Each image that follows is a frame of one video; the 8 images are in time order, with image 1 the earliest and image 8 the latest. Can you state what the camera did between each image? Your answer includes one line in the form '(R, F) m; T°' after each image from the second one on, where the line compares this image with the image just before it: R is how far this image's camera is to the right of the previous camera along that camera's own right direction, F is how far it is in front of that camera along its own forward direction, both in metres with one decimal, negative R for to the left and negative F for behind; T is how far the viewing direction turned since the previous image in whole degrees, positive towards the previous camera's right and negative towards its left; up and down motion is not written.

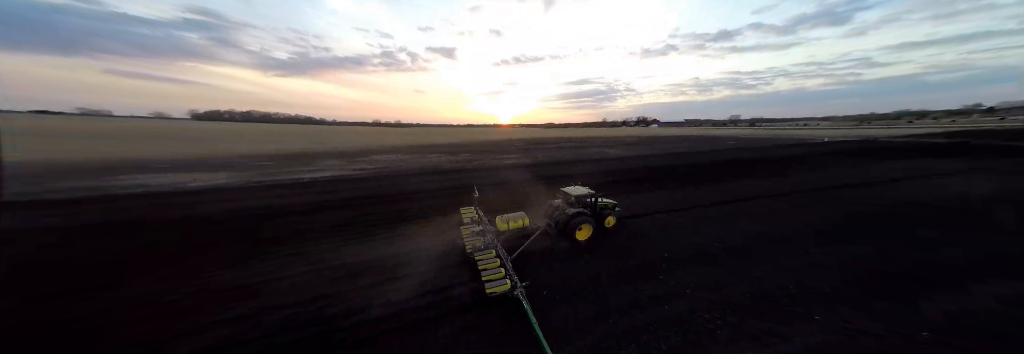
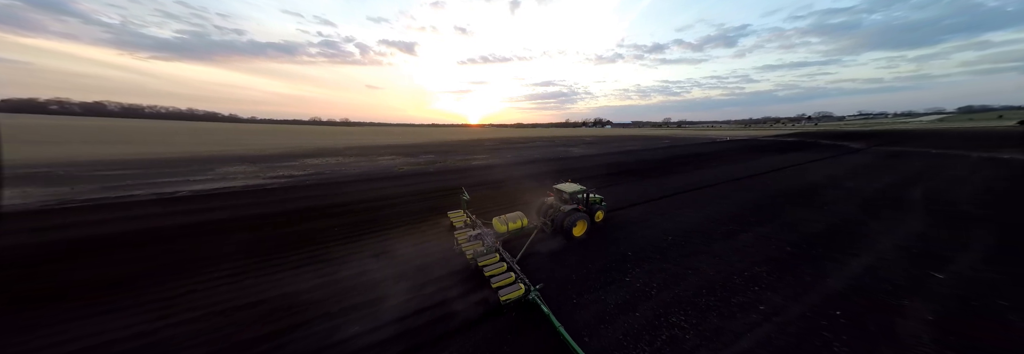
(-1.0, 0.0) m; +10°
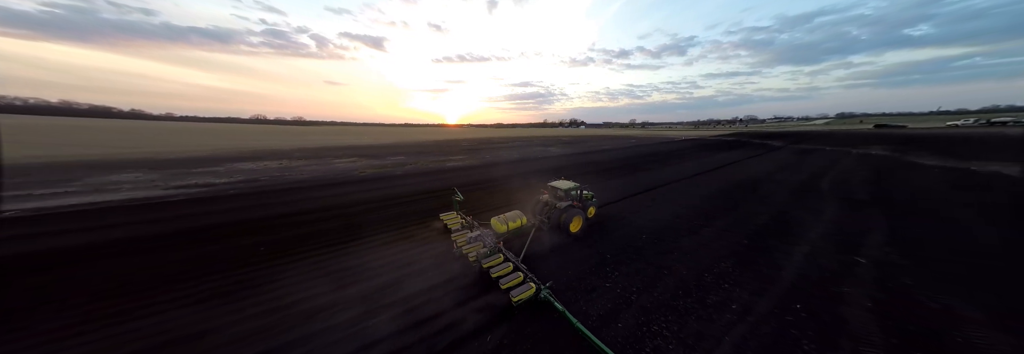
(-0.6, +0.1) m; +7°
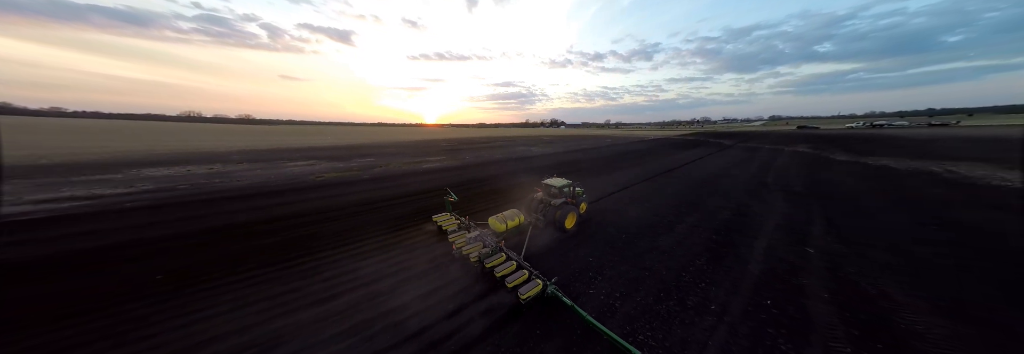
(-0.5, 0.0) m; +5°
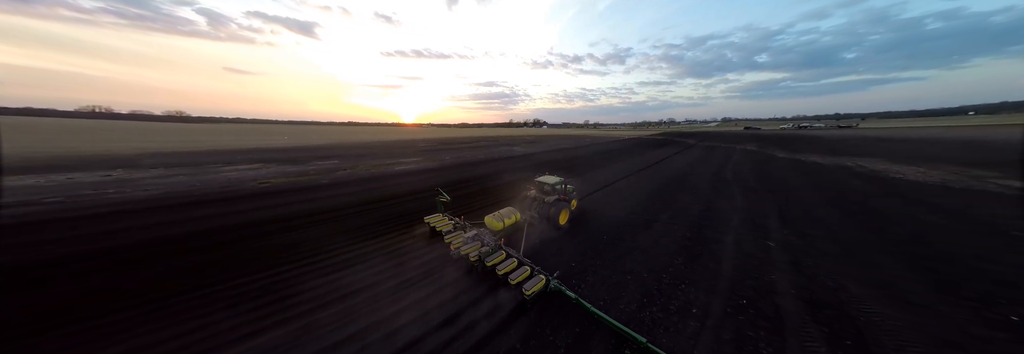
(-0.3, 0.0) m; +5°
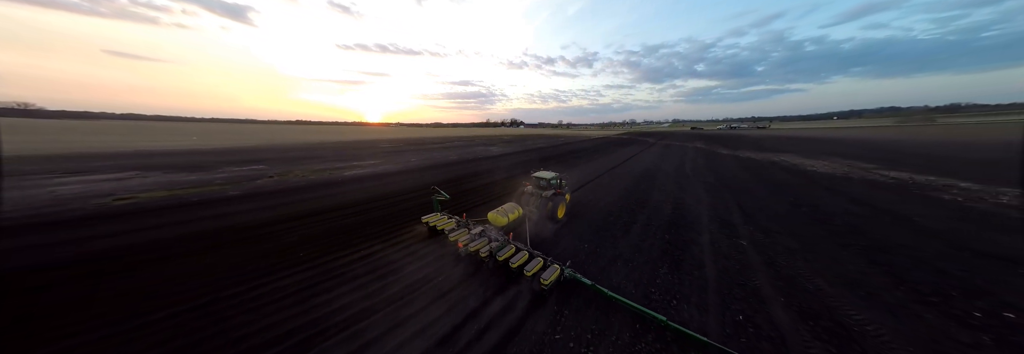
(-0.4, 0.0) m; +7°
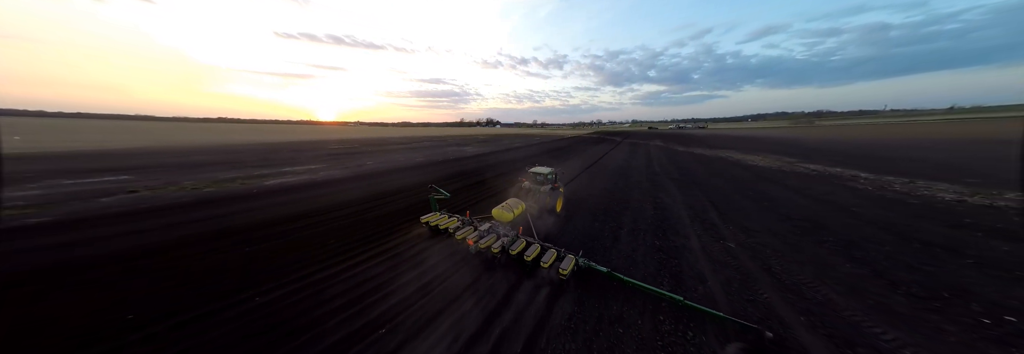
(-0.4, +0.1) m; +7°
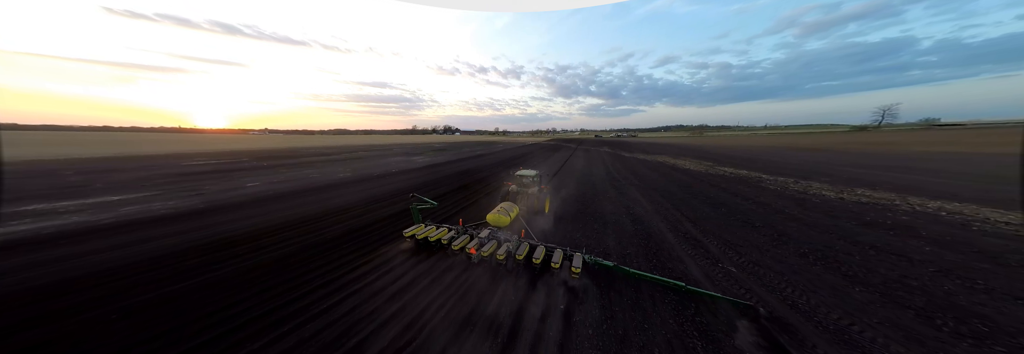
(-0.4, +0.5) m; +10°
